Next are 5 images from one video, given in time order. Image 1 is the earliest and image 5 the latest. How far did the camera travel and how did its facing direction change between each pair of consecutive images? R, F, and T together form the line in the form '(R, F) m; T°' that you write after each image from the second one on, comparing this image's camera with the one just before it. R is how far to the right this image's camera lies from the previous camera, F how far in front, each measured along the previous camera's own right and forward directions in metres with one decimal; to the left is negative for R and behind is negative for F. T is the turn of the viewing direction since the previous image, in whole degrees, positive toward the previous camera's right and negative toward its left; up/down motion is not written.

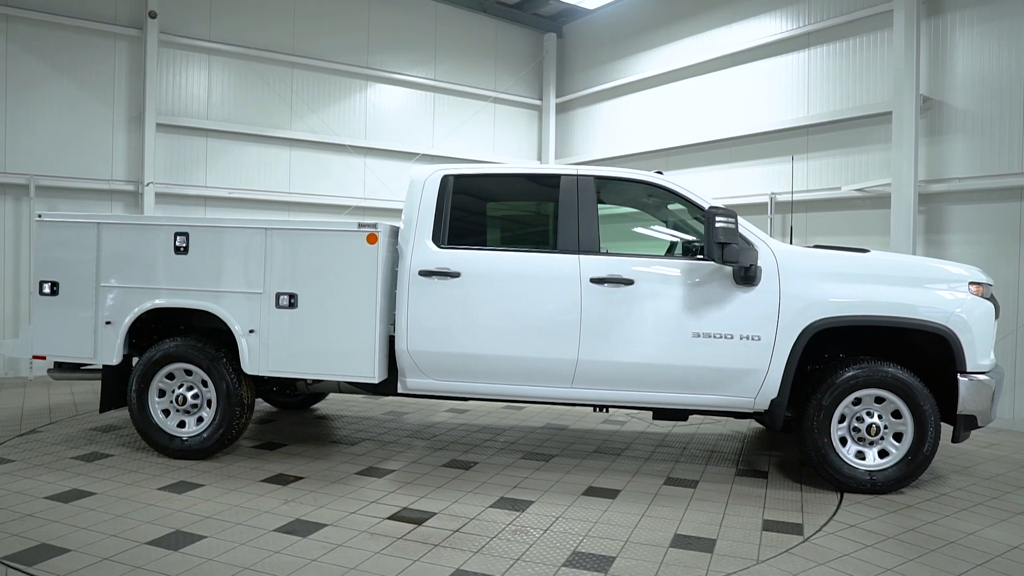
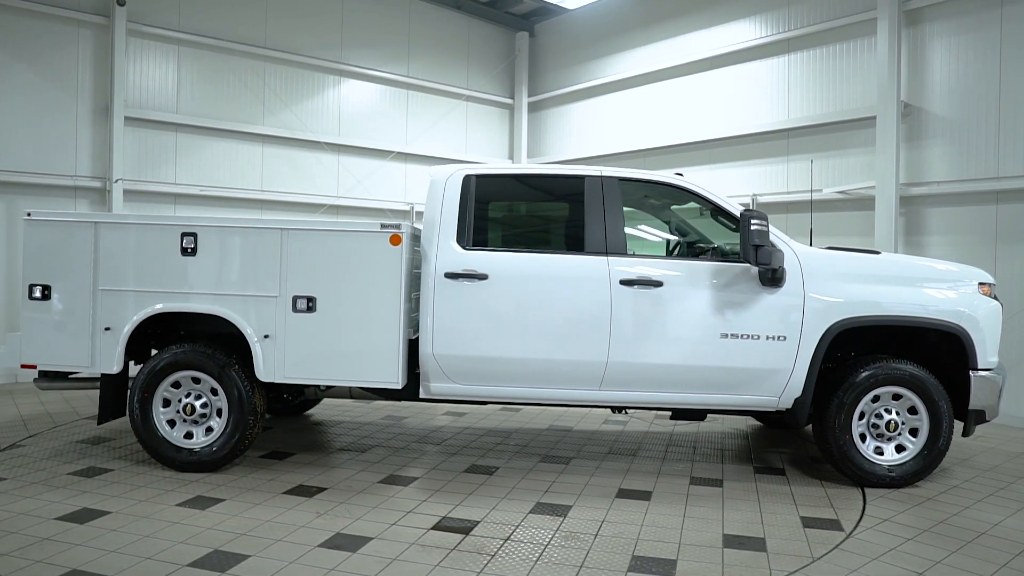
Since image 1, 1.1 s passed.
(-0.6, +0.1) m; +5°
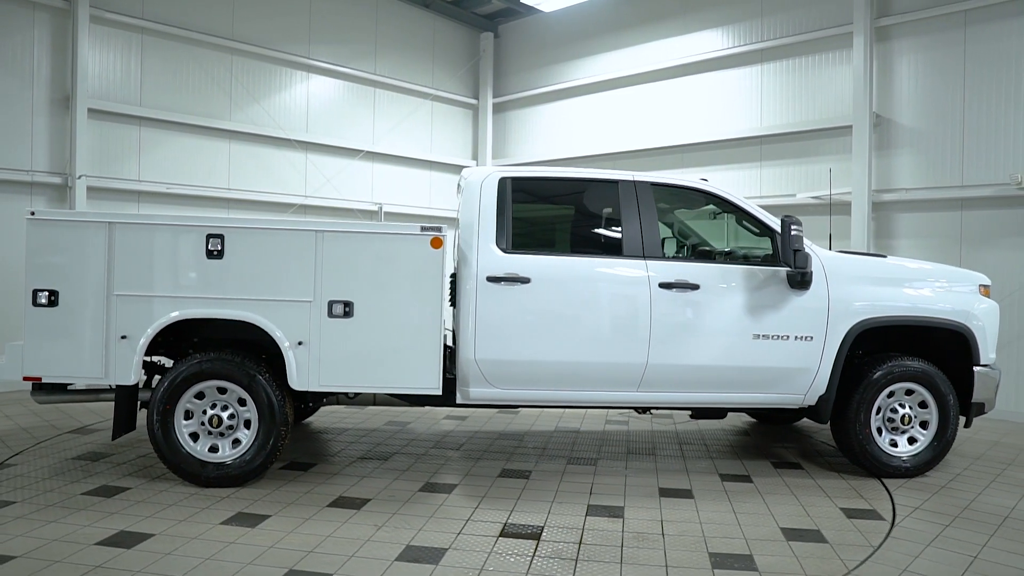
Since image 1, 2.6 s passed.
(-0.8, +0.1) m; +7°
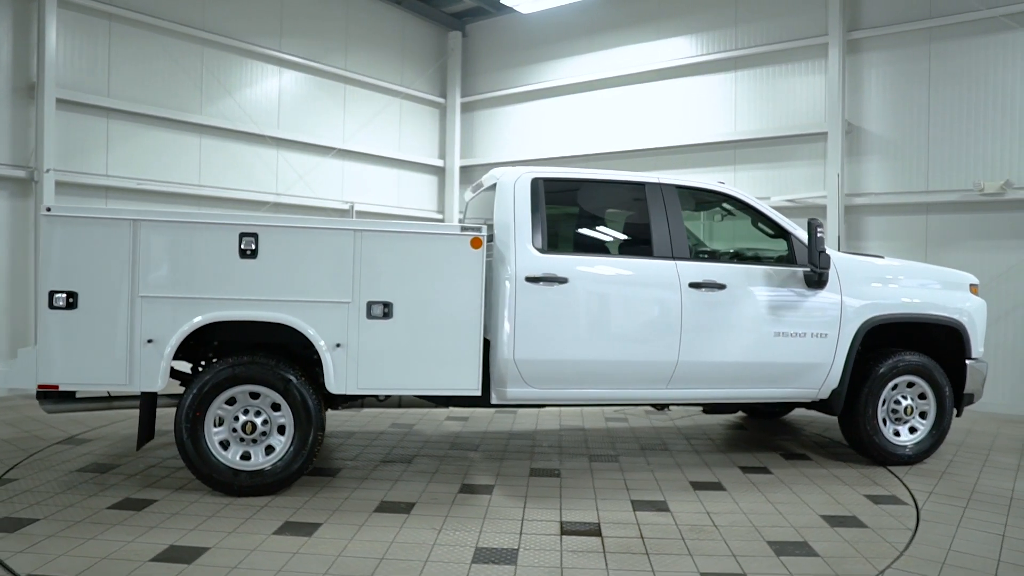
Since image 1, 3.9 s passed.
(-0.7, 0.0) m; +6°
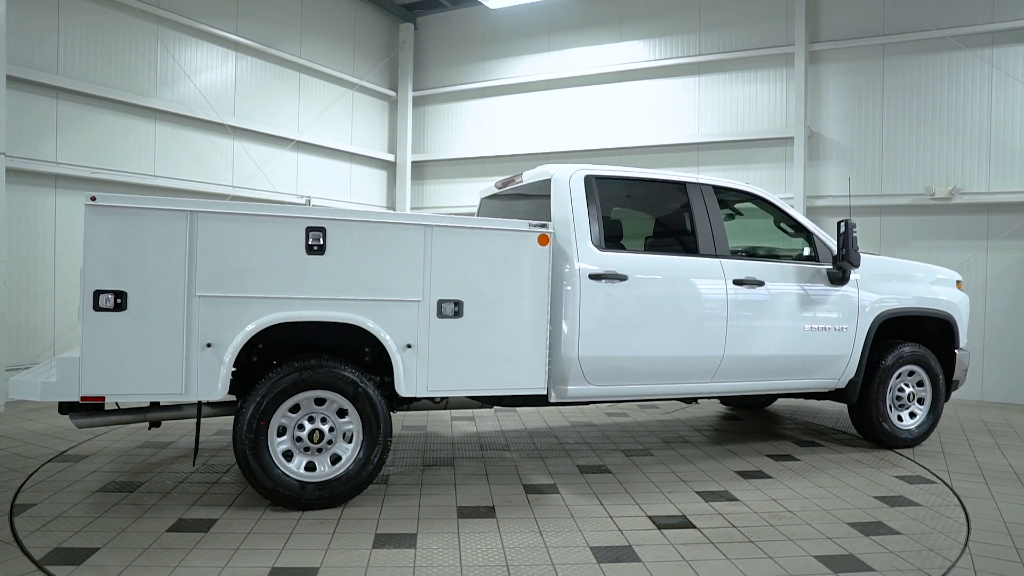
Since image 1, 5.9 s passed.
(-1.2, +0.2) m; +10°
